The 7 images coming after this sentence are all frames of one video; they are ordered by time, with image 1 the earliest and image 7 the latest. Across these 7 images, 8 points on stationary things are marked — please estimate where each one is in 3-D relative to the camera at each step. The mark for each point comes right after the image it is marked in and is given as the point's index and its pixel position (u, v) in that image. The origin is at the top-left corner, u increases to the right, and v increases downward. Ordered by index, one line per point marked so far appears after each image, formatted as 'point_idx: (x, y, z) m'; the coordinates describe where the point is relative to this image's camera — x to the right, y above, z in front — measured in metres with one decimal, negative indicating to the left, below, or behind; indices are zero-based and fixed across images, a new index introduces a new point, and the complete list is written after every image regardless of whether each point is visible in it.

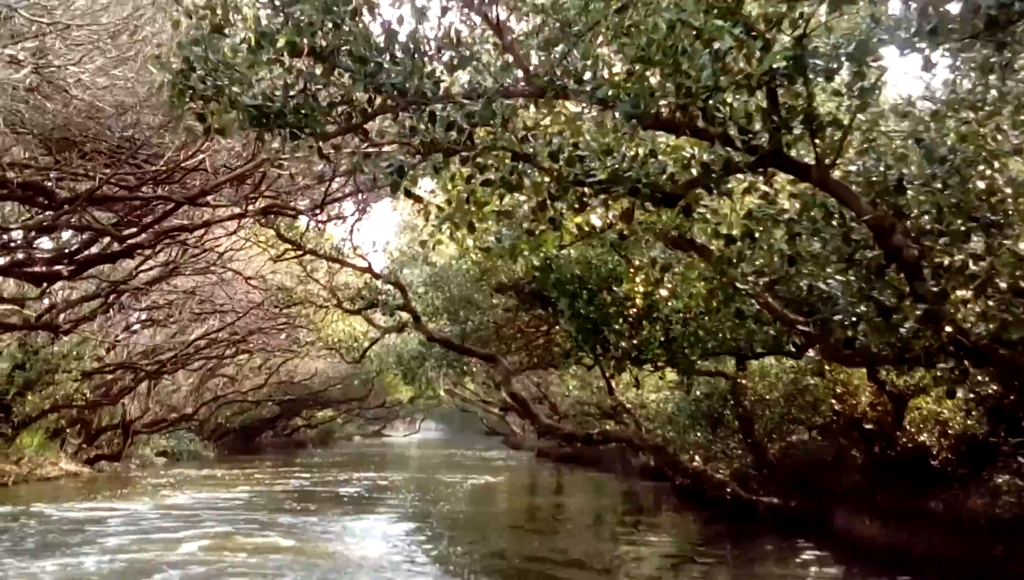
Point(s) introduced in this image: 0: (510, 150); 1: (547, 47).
0: (0.0, +0.8, +7.2) m
1: (+0.2, +1.2, +6.5) m
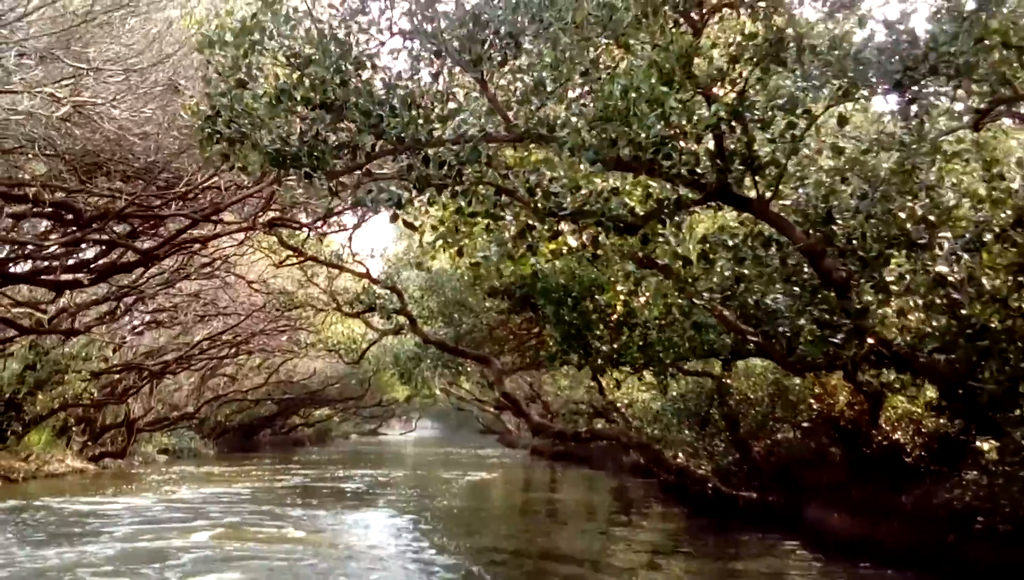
0: (-0.1, +0.7, +8.2) m
1: (+0.1, +1.1, +7.6) m
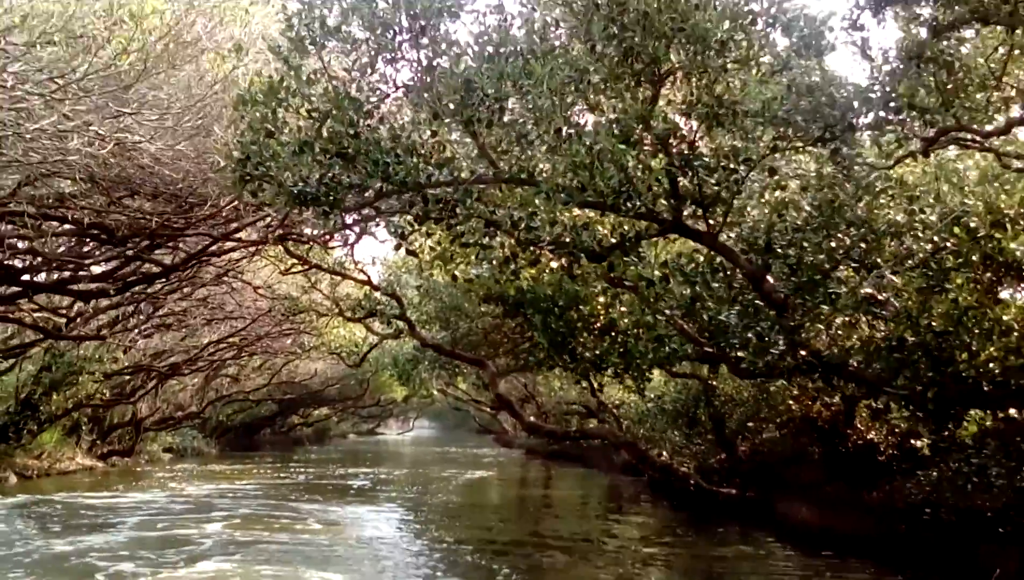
0: (-0.2, +0.6, +9.5) m
1: (0.0, +1.0, +8.9) m
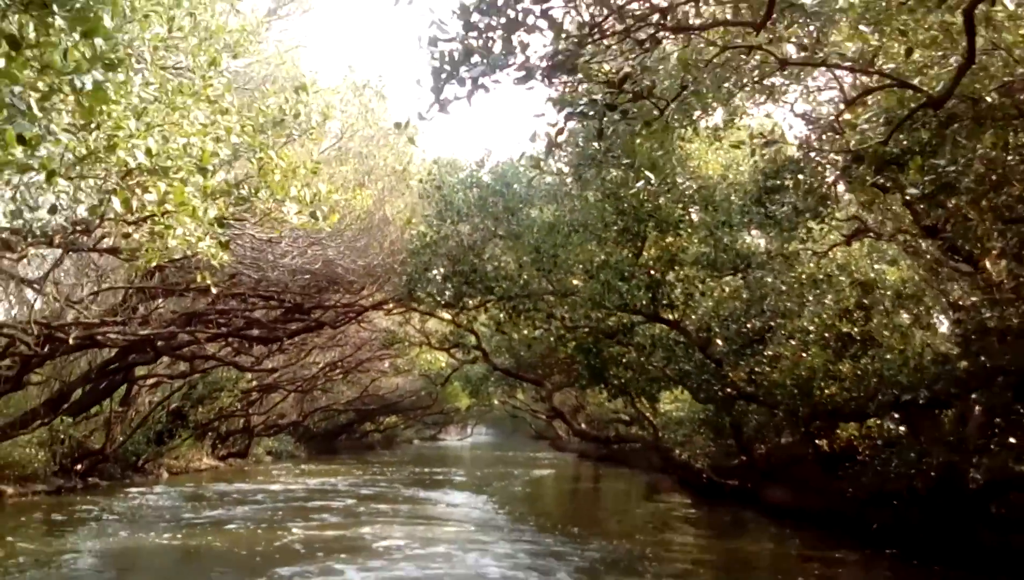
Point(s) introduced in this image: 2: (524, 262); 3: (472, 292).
0: (+0.4, -0.2, +16.2) m
1: (+0.6, +0.2, +15.6) m
2: (+0.1, +0.3, +15.8) m
3: (-0.5, 0.0, +17.0) m
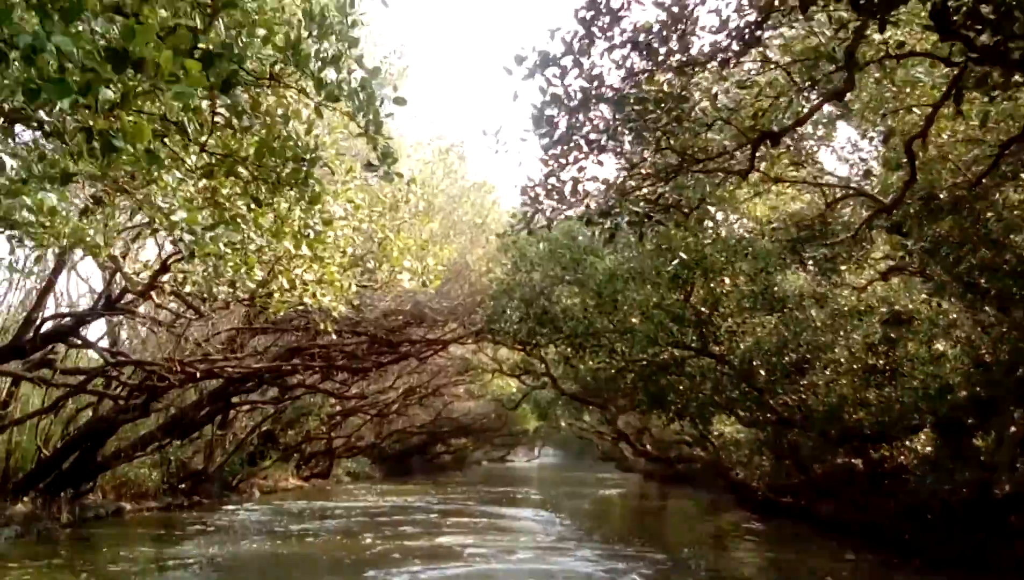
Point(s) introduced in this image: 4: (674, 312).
0: (+1.4, -0.7, +18.6) m
1: (+1.5, -0.3, +17.9) m
2: (+1.0, -0.2, +18.2) m
3: (+0.5, -0.5, +19.4) m
4: (+2.2, -0.3, +17.6) m
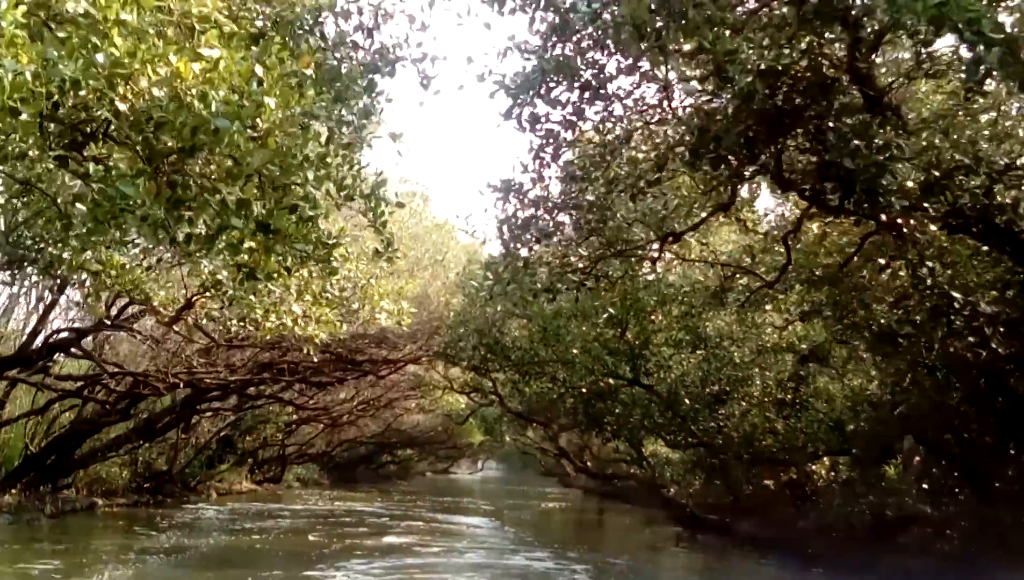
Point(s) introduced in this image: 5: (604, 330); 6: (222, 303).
0: (+0.6, -1.3, +20.9) m
1: (+0.8, -0.9, +20.3) m
2: (+0.3, -0.7, +20.5) m
3: (-0.3, -1.0, +21.7) m
4: (+1.5, -0.9, +20.0) m
5: (+1.4, -0.6, +19.9) m
6: (-2.8, -0.1, +12.3) m
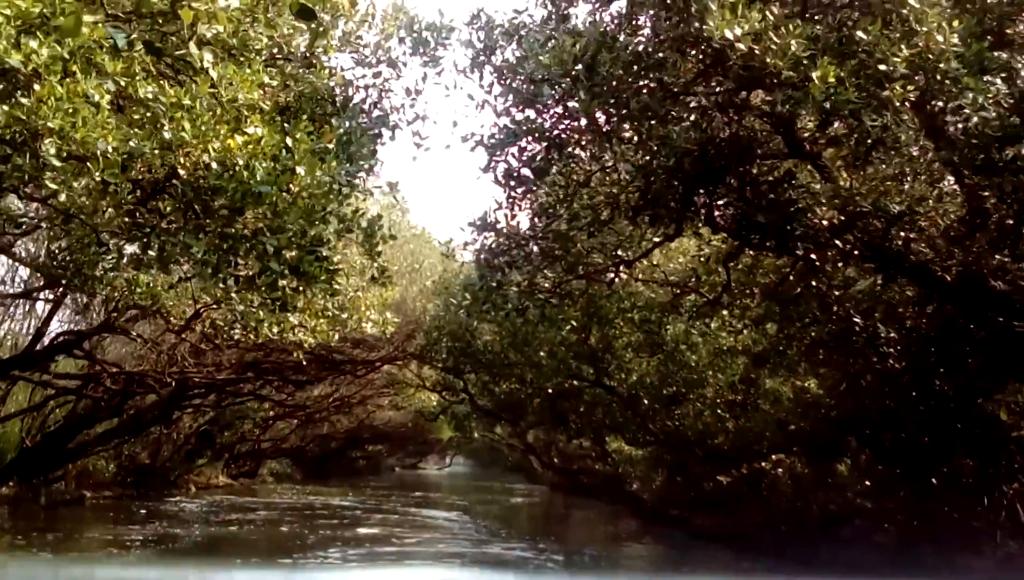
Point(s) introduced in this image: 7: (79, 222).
0: (+0.1, -1.4, +22.5) m
1: (+0.3, -1.0, +21.8) m
2: (-0.1, -0.9, +22.1) m
3: (-0.8, -1.2, +23.3) m
4: (+1.0, -1.0, +21.6) m
5: (+1.0, -0.8, +21.5) m
6: (-3.0, -0.3, +13.8) m
7: (-3.4, +0.5, +10.0) m
